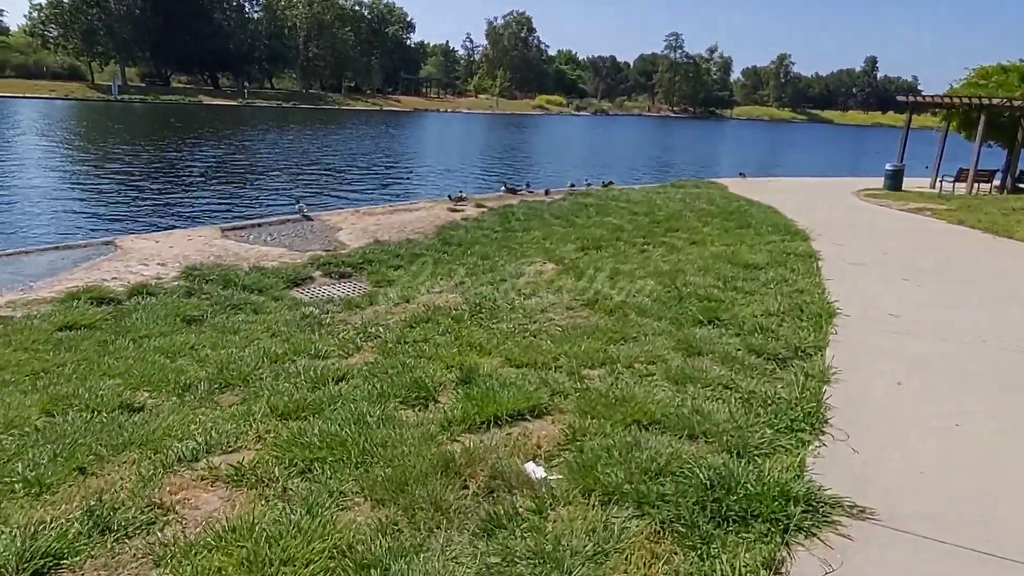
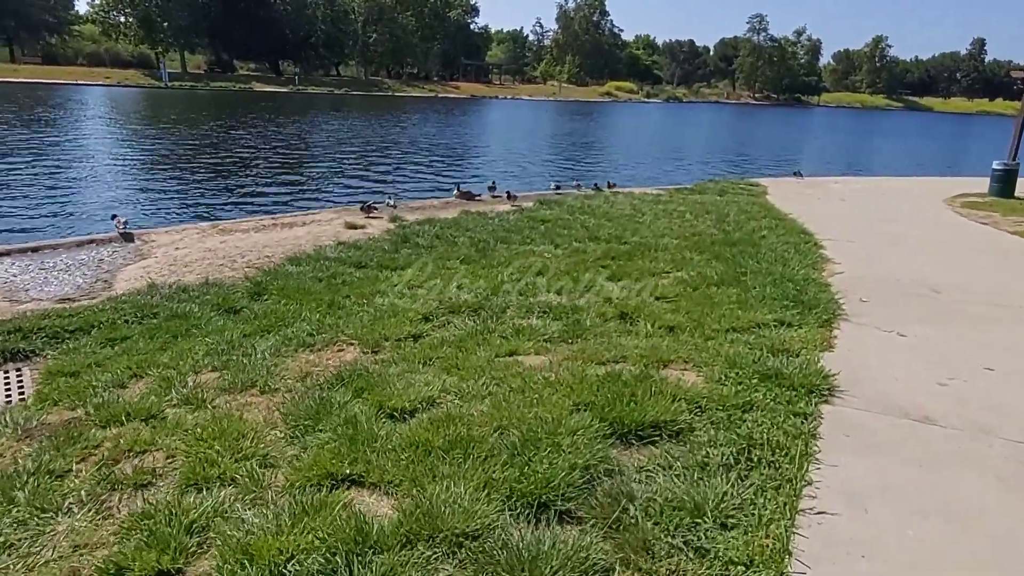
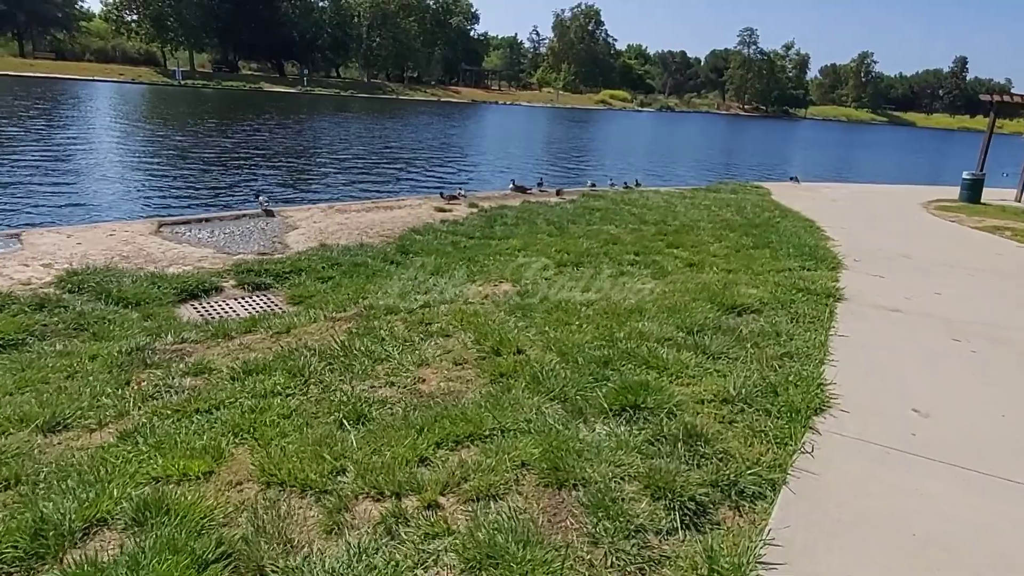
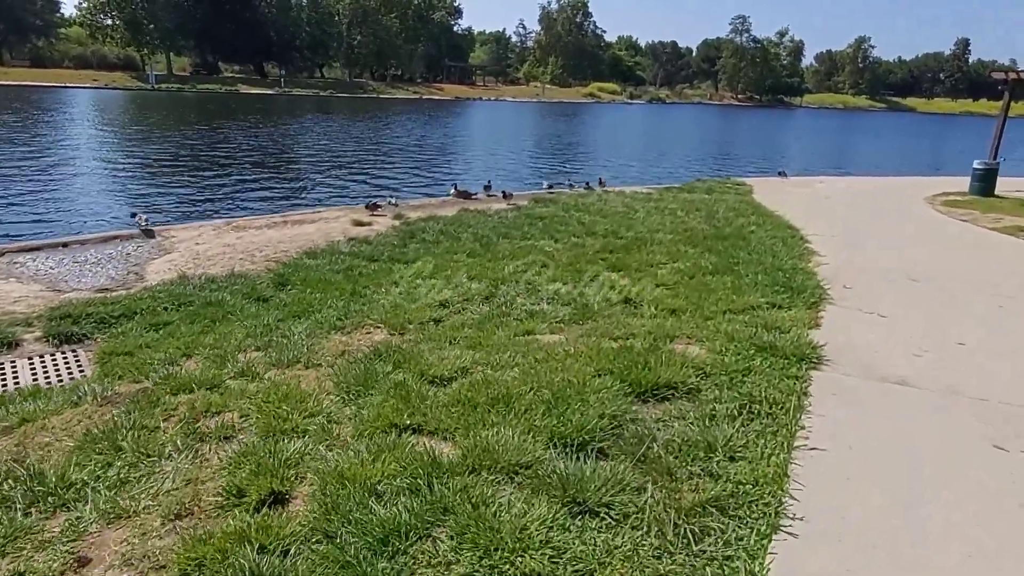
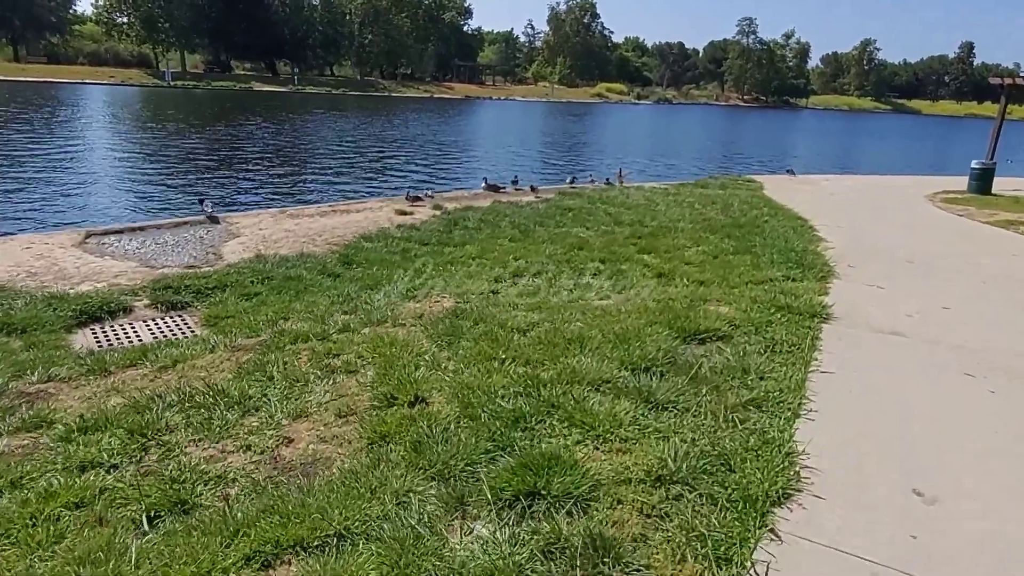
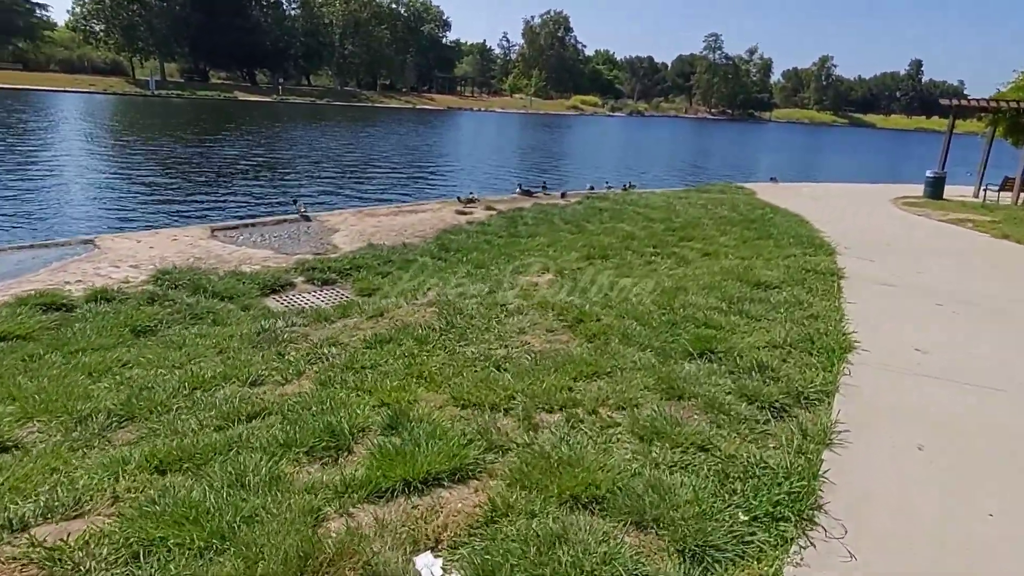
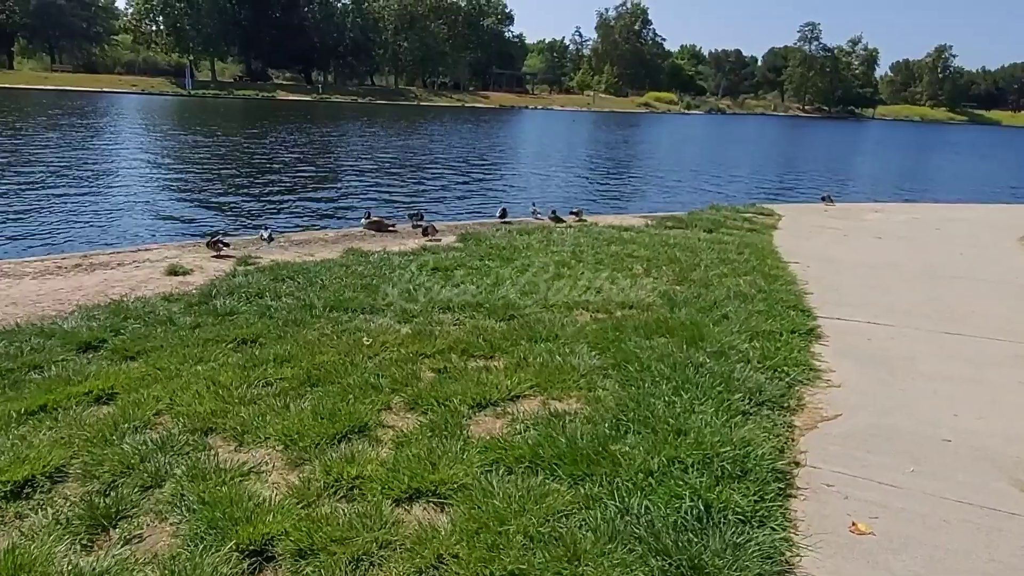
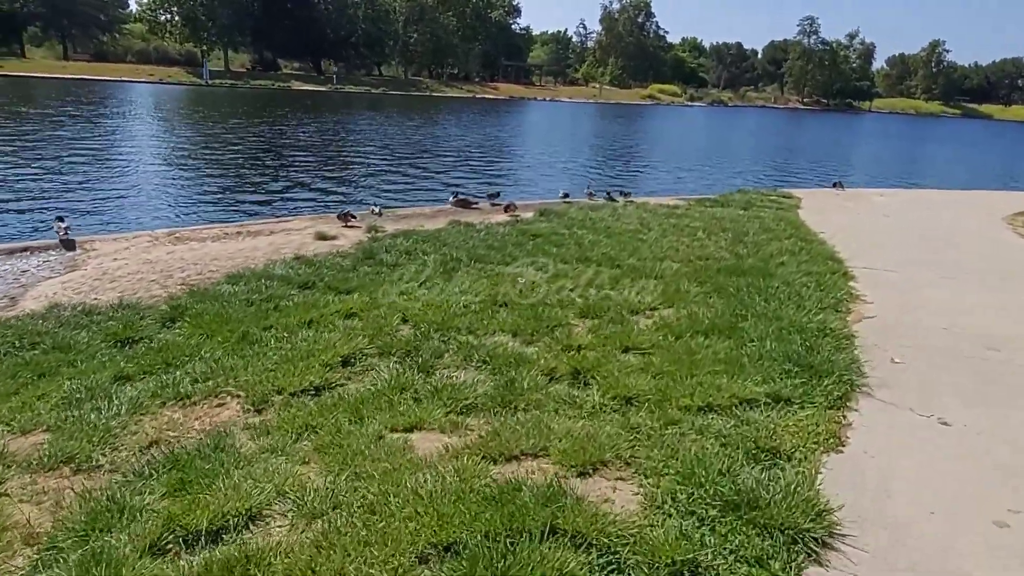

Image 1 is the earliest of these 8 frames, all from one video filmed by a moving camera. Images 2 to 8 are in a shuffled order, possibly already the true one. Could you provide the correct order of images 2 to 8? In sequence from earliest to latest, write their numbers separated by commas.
6, 3, 5, 4, 2, 8, 7
